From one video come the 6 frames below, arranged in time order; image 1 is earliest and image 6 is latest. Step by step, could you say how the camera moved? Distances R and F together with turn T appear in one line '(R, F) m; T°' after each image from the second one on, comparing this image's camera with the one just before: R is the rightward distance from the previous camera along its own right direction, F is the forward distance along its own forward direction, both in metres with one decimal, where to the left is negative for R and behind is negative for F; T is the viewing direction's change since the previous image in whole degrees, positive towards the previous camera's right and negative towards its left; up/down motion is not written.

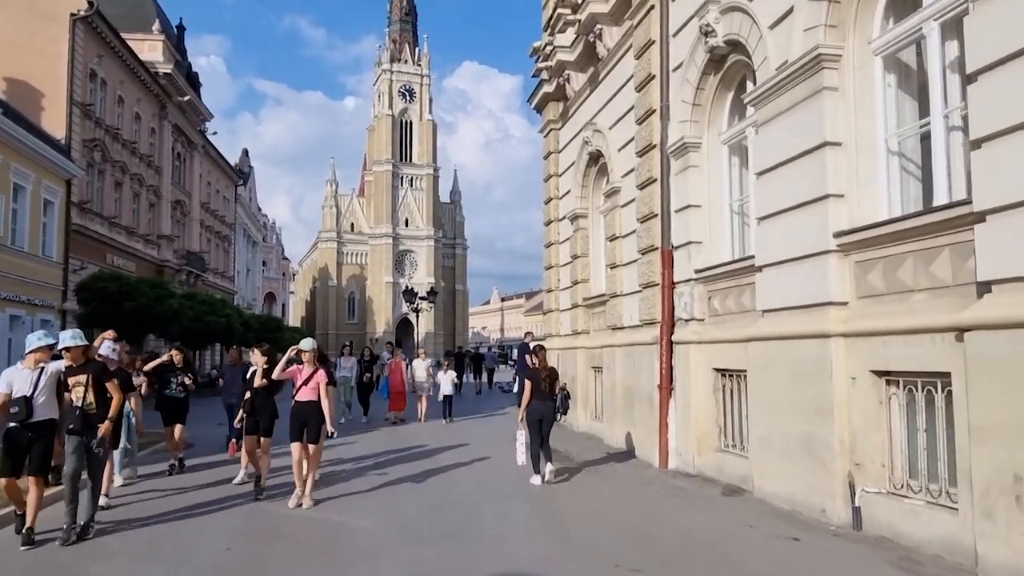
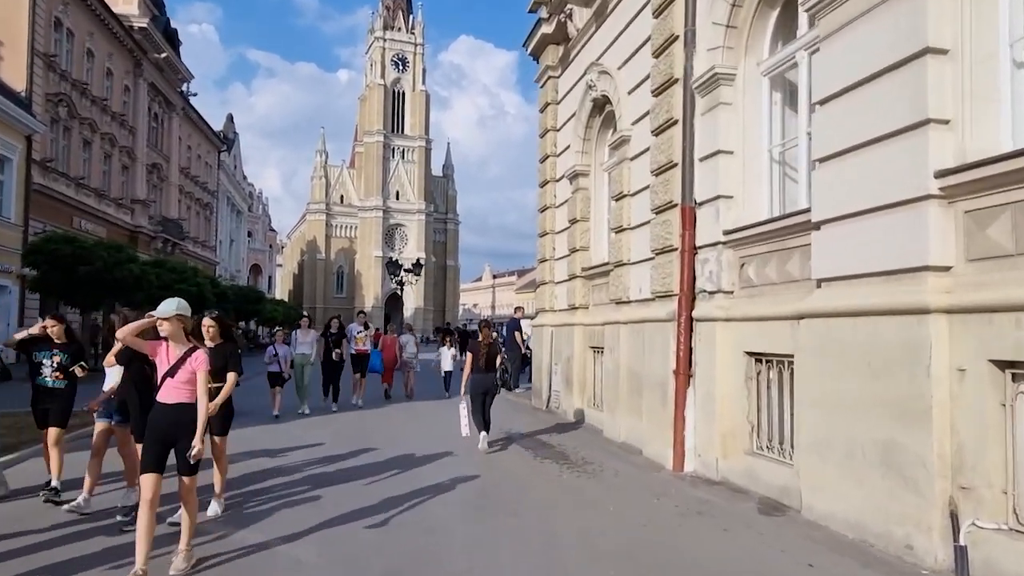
(+0.1, +1.9) m; +1°
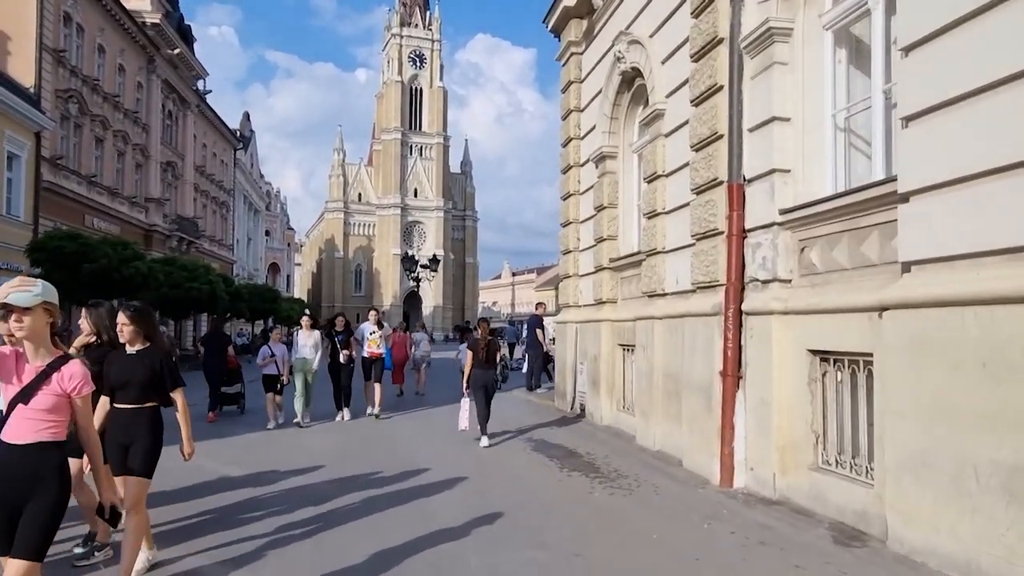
(0.0, +1.1) m; -1°
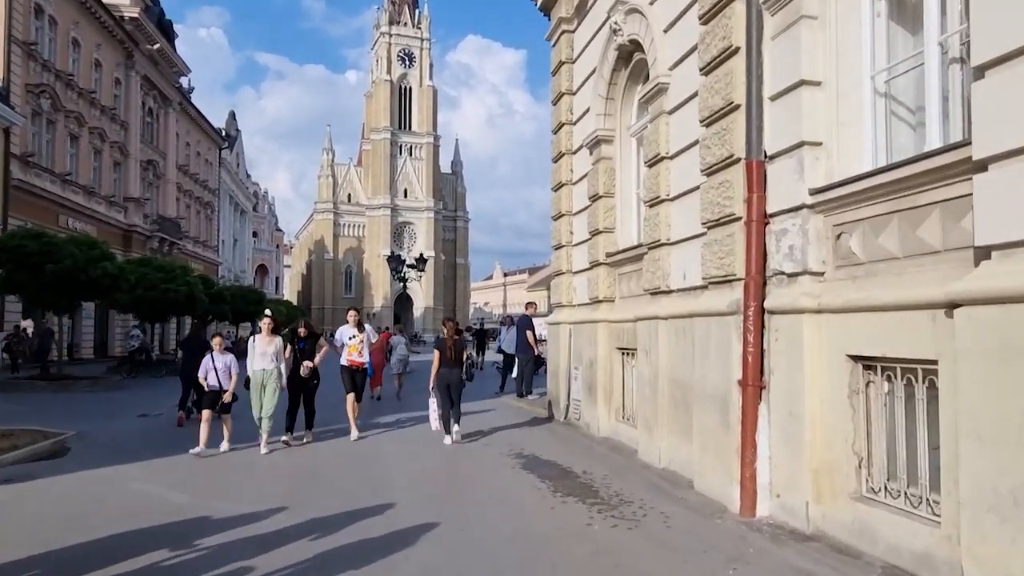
(+0.1, +1.1) m; +1°
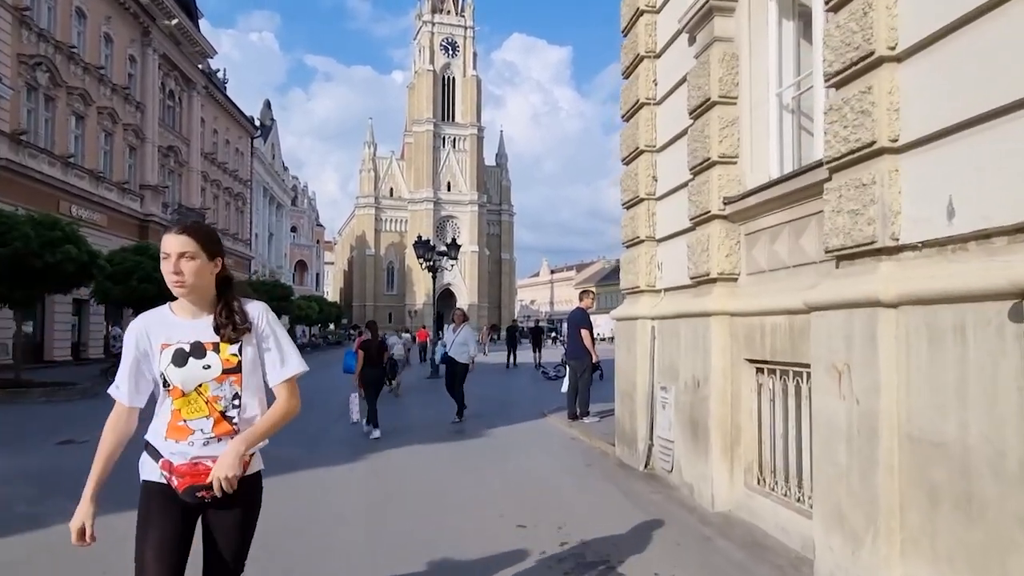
(-0.1, +4.4) m; -4°
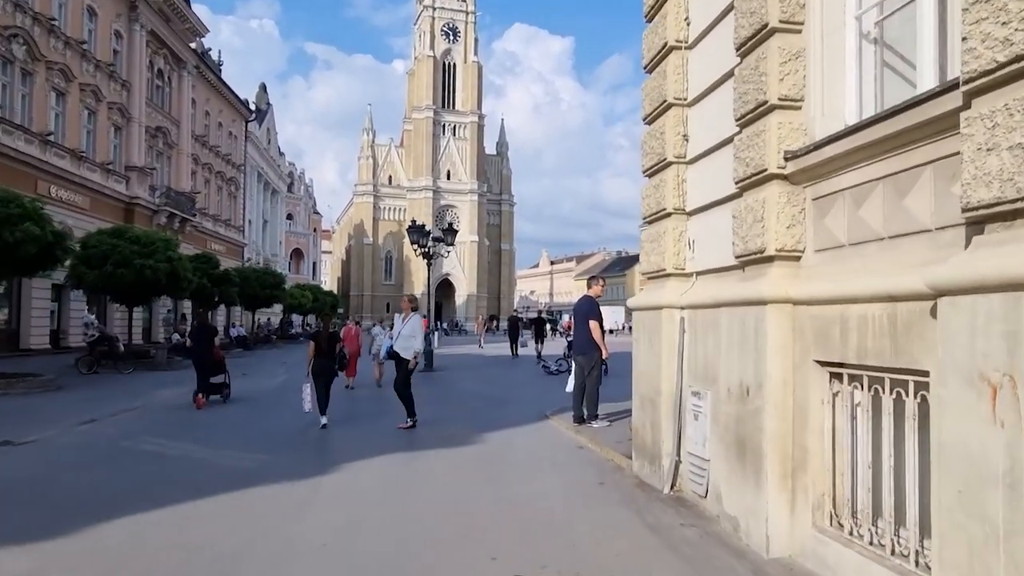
(0.0, +1.5) m; 0°
